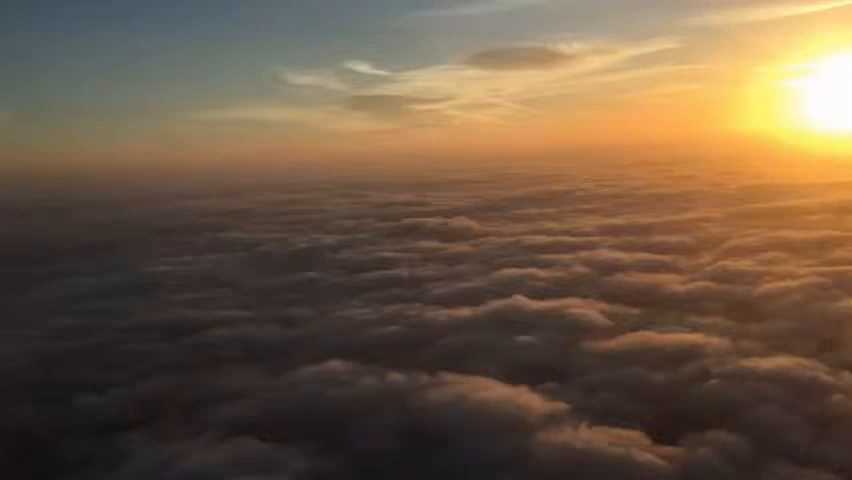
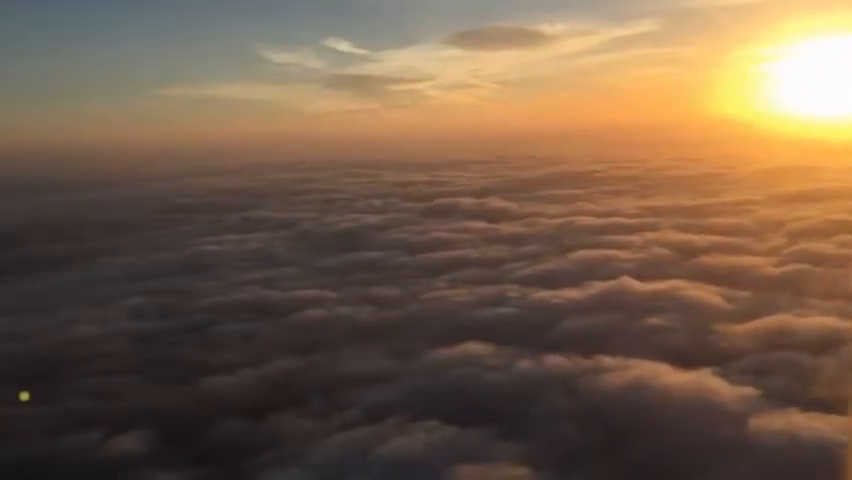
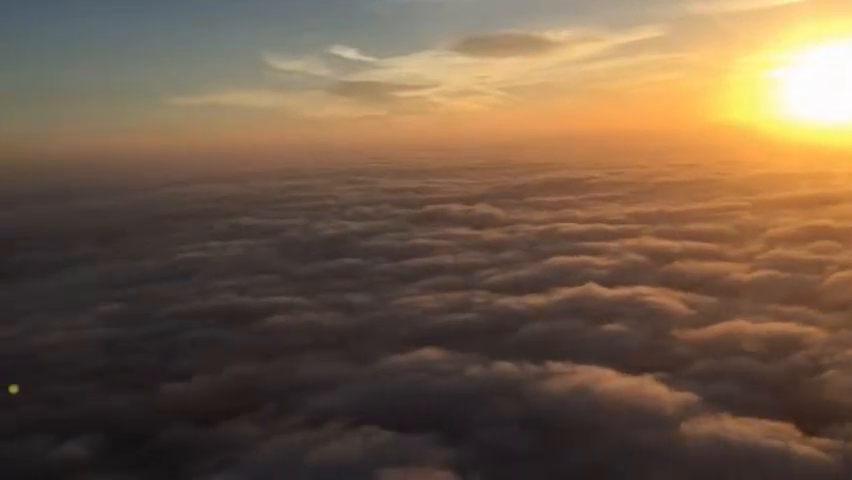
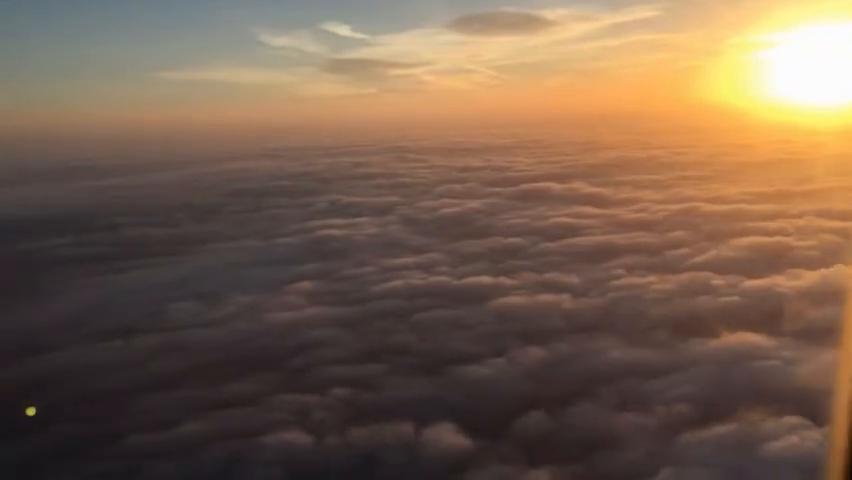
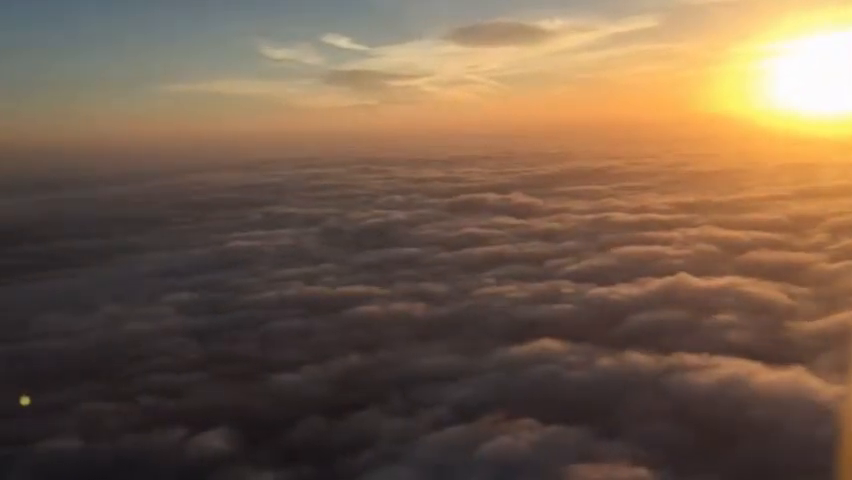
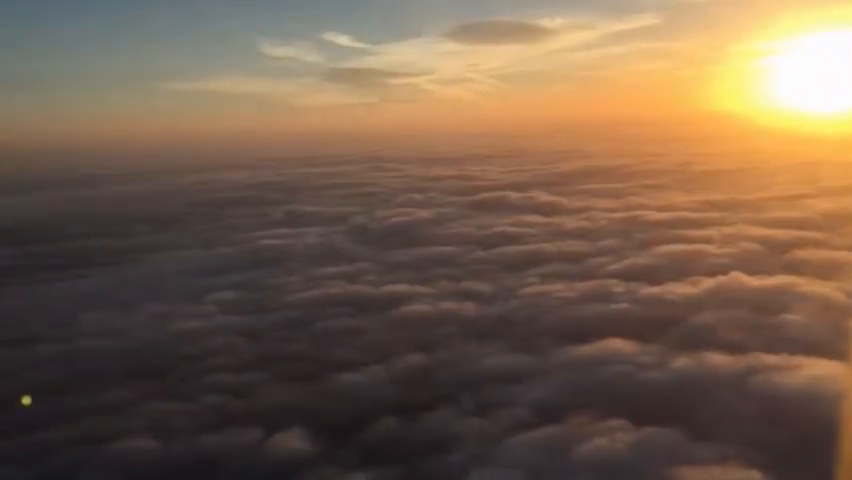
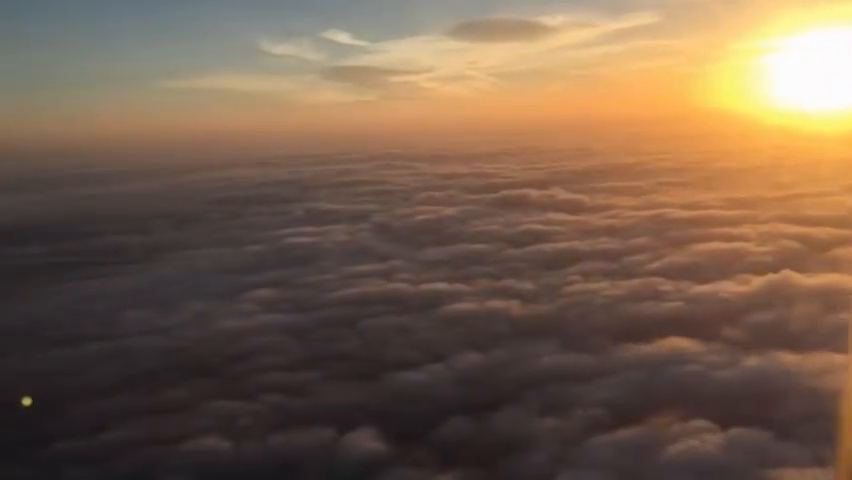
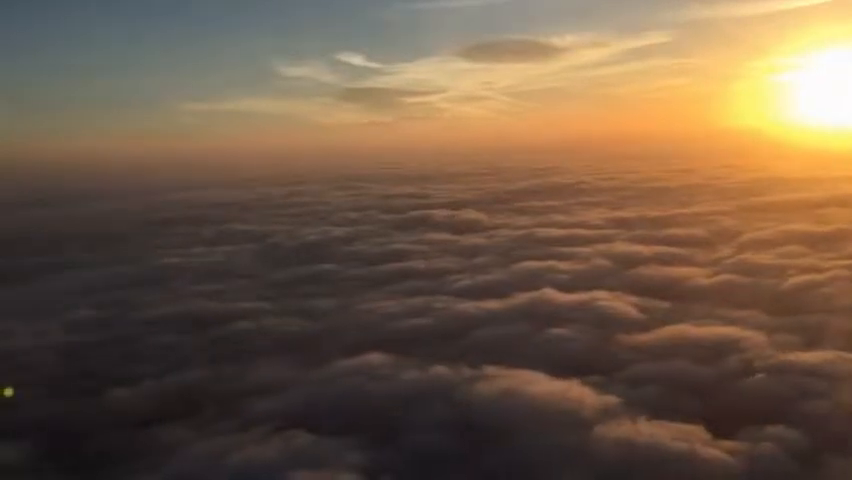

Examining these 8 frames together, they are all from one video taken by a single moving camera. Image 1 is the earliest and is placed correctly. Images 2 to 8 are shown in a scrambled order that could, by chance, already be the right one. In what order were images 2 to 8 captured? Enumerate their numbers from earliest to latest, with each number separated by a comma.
8, 3, 2, 5, 6, 7, 4
